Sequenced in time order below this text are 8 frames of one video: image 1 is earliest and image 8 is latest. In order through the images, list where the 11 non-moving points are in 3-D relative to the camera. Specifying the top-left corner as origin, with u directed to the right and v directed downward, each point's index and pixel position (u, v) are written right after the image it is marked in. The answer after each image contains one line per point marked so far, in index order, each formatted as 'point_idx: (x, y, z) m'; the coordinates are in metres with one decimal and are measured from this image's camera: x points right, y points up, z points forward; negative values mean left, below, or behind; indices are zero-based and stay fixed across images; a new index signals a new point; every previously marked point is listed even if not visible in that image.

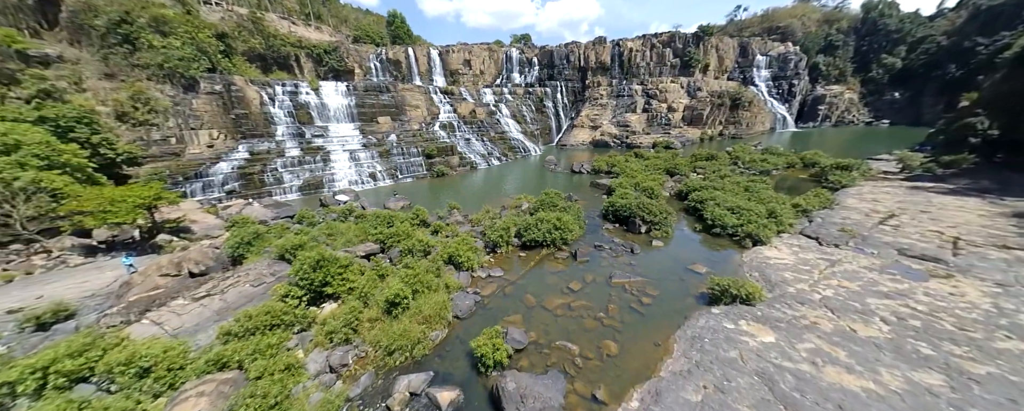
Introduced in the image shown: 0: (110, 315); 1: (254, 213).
0: (-9.8, -2.8, +6.9) m
1: (-13.8, -0.4, +14.9) m
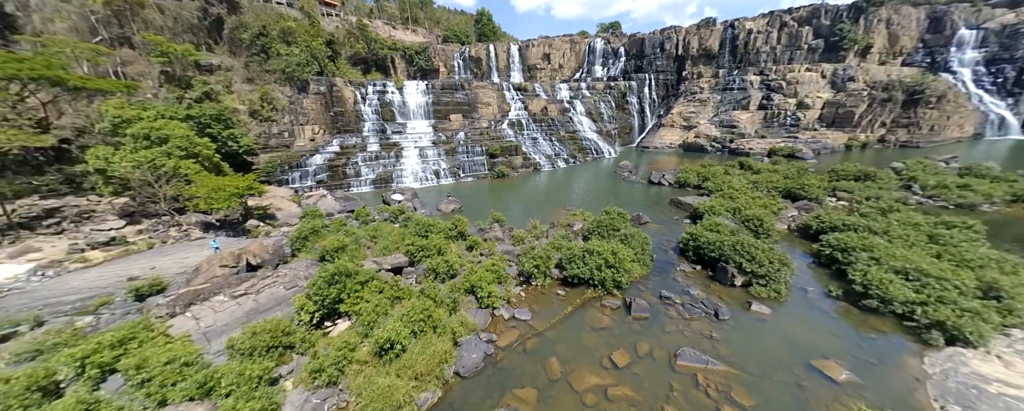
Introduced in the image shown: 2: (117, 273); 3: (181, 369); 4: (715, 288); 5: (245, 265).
0: (-9.4, -2.8, +7.6) m
1: (-10.9, 0.0, +16.4) m
2: (-14.9, -2.5, +10.7) m
3: (-6.7, -3.3, +5.8) m
4: (+6.4, -2.6, +9.1) m
5: (-9.3, -2.1, +10.0) m
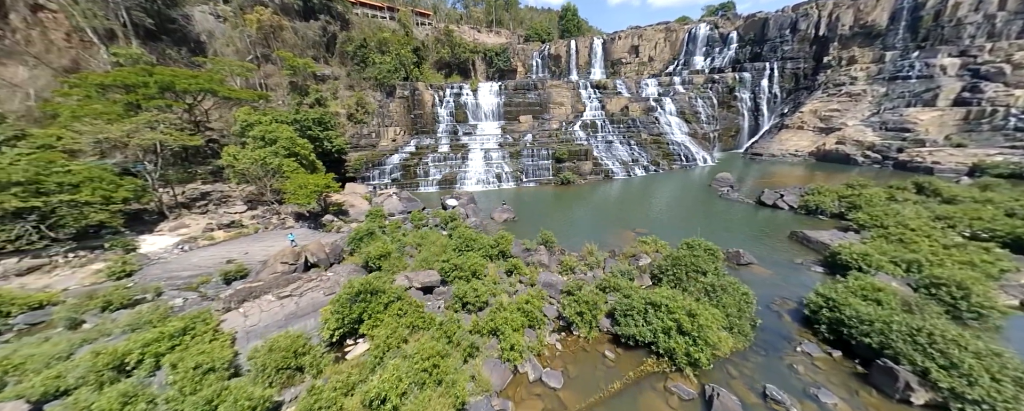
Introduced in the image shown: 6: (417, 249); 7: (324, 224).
0: (-8.6, -2.8, +8.4) m
1: (-7.5, 0.0, +17.2) m
2: (-13.0, -2.2, +12.8) m
3: (-6.5, -3.6, +6.0) m
4: (+7.1, -3.9, +5.7) m
5: (-7.8, -2.1, +10.6) m
6: (-4.1, -1.8, +12.1) m
7: (-10.2, -1.0, +15.5) m
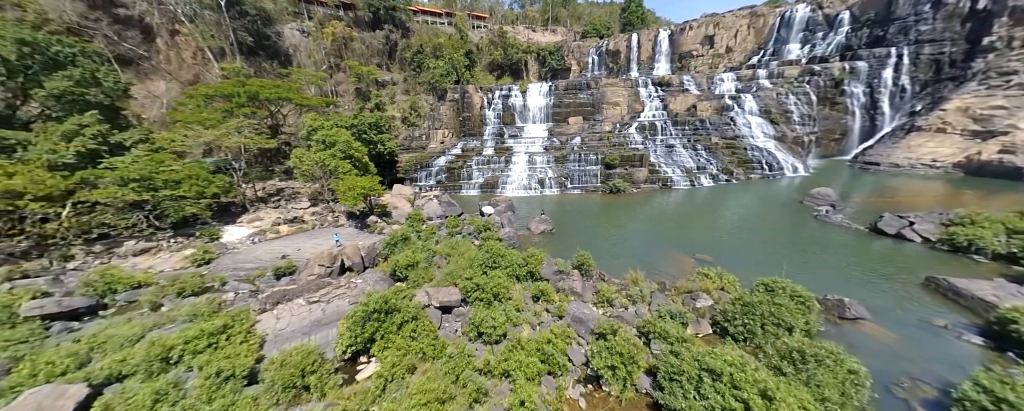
0: (-7.9, -3.0, +8.9) m
1: (-5.1, -0.2, +17.3) m
2: (-11.4, -2.1, +14.0) m
3: (-6.3, -3.8, +6.1) m
4: (+7.0, -4.7, +3.5) m
5: (-6.7, -2.3, +11.0) m
6: (-2.8, -2.2, +11.8) m
7: (-8.2, -1.1, +16.1) m
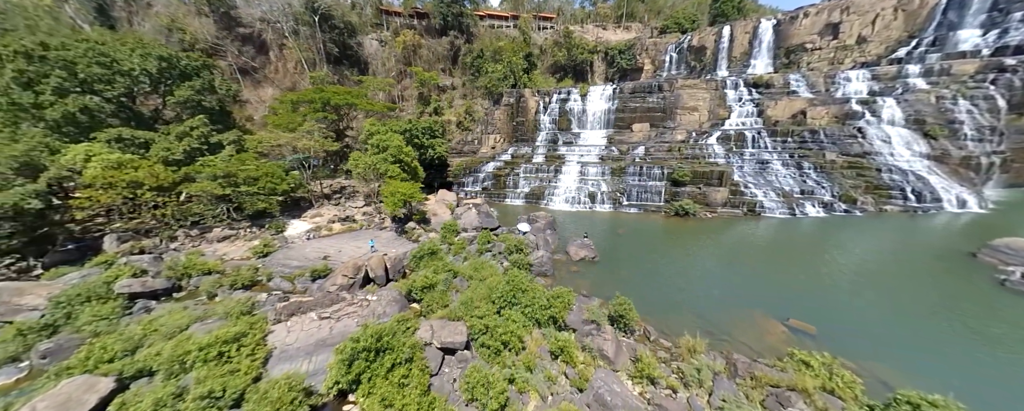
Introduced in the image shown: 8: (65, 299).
0: (-7.3, -3.3, +9.0) m
1: (-2.7, -0.8, +16.7) m
2: (-9.7, -2.2, +14.8) m
3: (-6.4, -4.2, +6.0) m
4: (+5.9, -6.1, +0.7) m
5: (-5.7, -2.7, +10.8) m
6: (-1.7, -2.9, +10.8) m
7: (-6.0, -1.4, +16.2) m
8: (-15.1, -3.2, +9.7) m
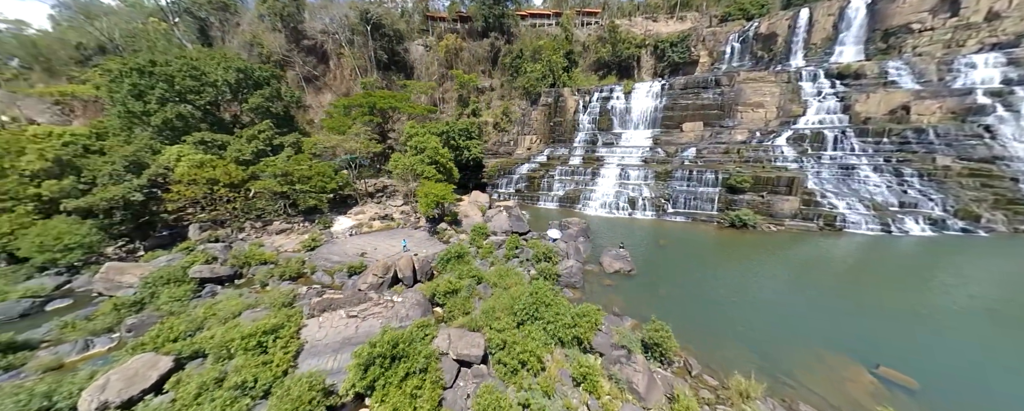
0: (-6.6, -3.3, +9.5) m
1: (-0.9, -0.9, +16.5) m
2: (-8.1, -2.1, +15.6) m
3: (-6.2, -4.3, +6.4) m
4: (+5.3, -6.5, -0.6) m
5: (-4.8, -2.8, +11.1) m
6: (-0.8, -3.1, +10.5) m
7: (-4.2, -1.5, +16.4) m
8: (-14.2, -3.0, +11.3) m
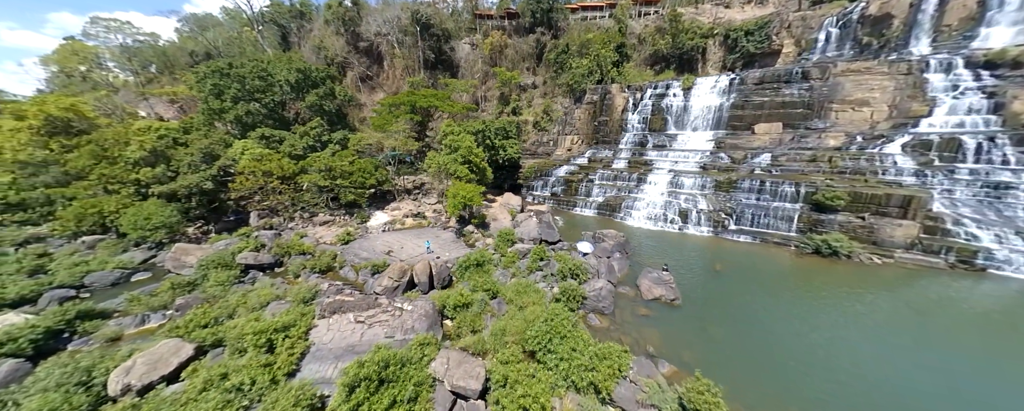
0: (-6.1, -3.3, +9.5) m
1: (+0.7, -1.2, +15.5) m
2: (-6.6, -2.0, +15.7) m
3: (-6.2, -4.3, +6.4) m
4: (+3.8, -7.1, -2.3) m
5: (-4.0, -2.9, +10.7) m
6: (-0.2, -3.4, +9.5) m
7: (-2.6, -1.6, +15.9) m
8: (-13.3, -2.5, +12.5) m
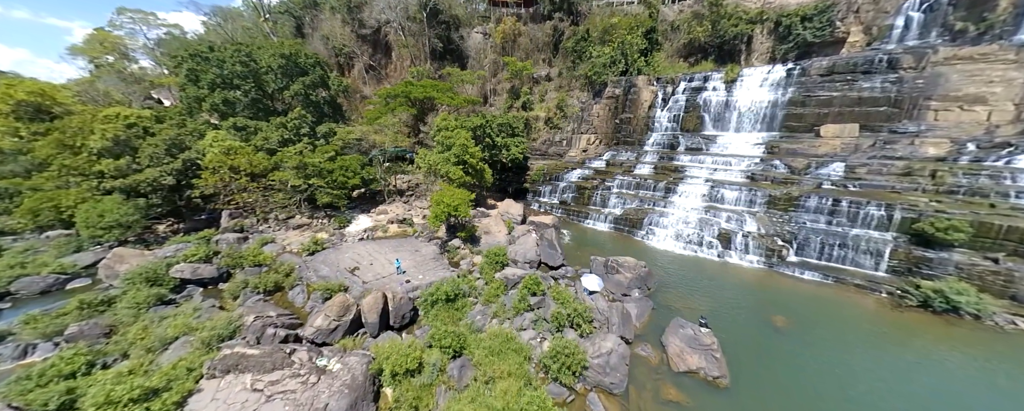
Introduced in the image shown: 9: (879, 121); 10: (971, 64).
0: (-6.9, -3.6, +7.0) m
1: (+0.4, -1.8, +12.5) m
2: (-6.9, -2.3, +13.2) m
3: (-7.2, -4.6, +3.9) m
4: (+2.1, -7.9, -5.4) m
5: (-4.7, -3.3, +8.1) m
6: (-1.0, -4.0, +6.7) m
7: (-2.9, -2.0, +13.2) m
8: (-13.9, -2.6, +10.4) m
9: (+19.8, +4.4, +15.0) m
10: (+22.4, +6.7, +13.6) m
